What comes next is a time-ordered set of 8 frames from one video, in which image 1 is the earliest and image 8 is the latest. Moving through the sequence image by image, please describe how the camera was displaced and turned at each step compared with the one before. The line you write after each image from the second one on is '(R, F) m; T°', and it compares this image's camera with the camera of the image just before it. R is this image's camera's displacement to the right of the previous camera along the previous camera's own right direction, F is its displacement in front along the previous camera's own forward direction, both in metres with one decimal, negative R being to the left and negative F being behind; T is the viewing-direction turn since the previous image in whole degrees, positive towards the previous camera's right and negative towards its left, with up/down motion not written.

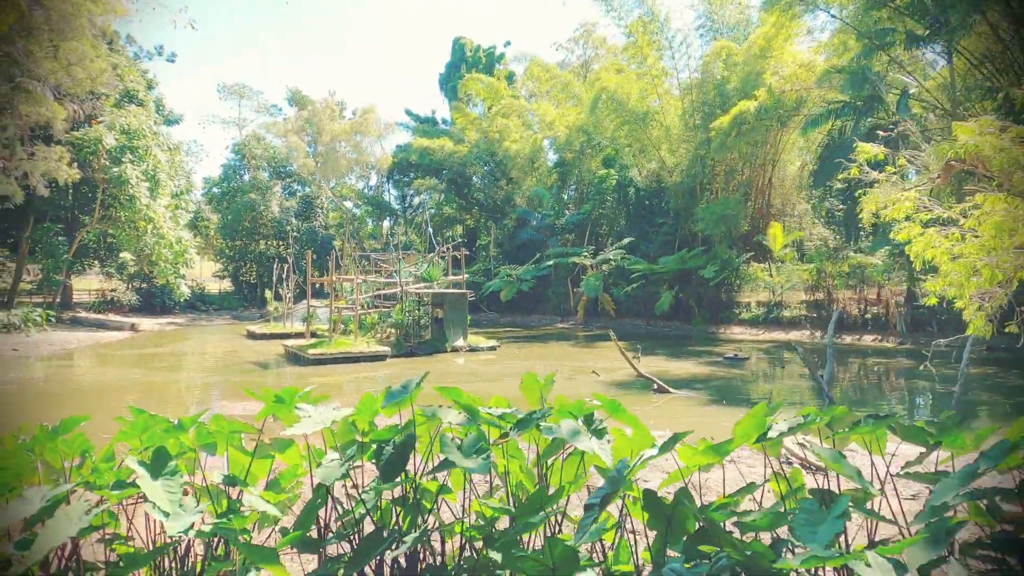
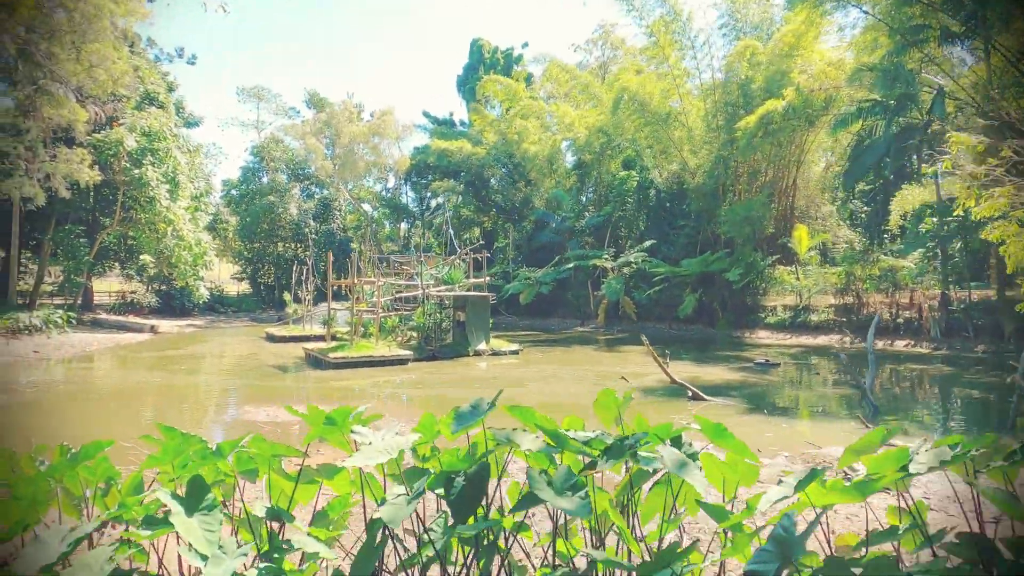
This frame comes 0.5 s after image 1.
(-0.2, +0.2) m; -1°
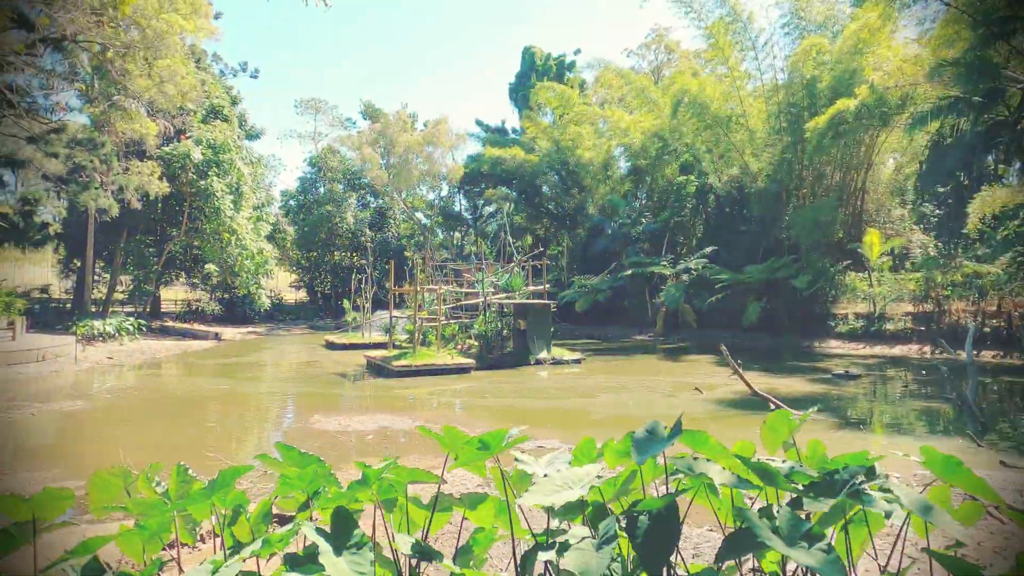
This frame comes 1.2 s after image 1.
(-0.3, +0.2) m; -4°
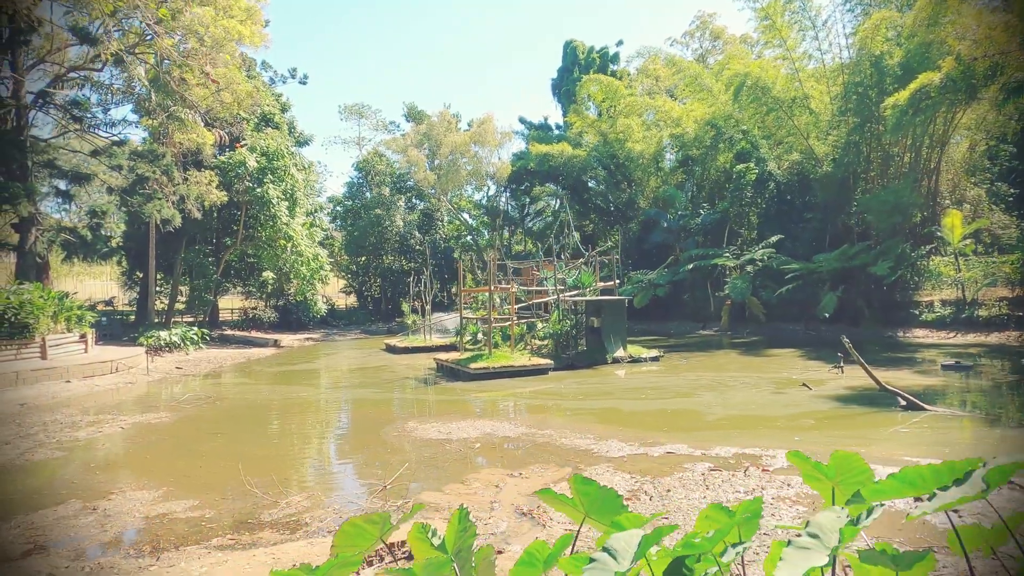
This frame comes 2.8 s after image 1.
(-0.7, +0.4) m; -3°
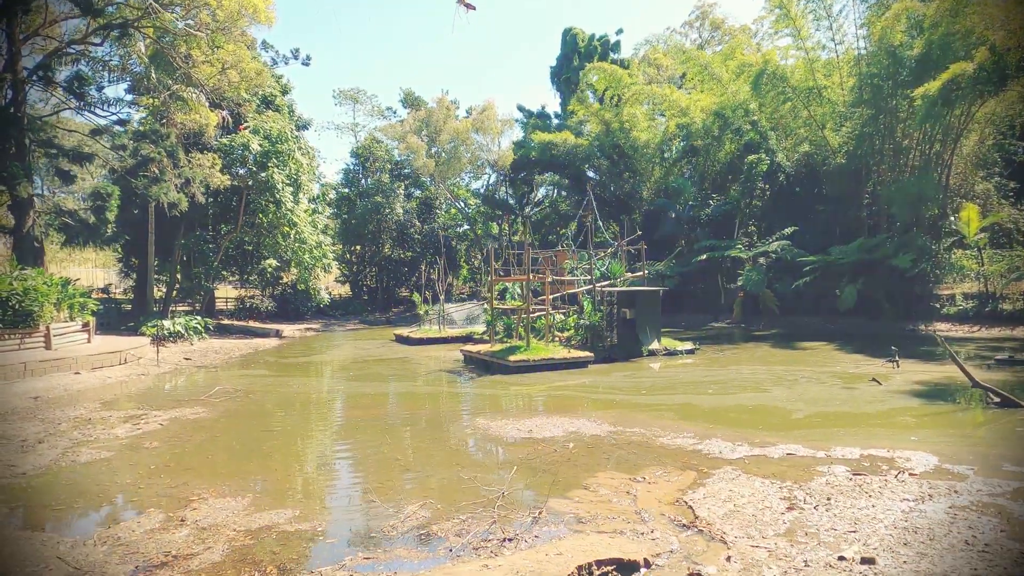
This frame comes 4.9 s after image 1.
(-0.9, +0.4) m; +2°
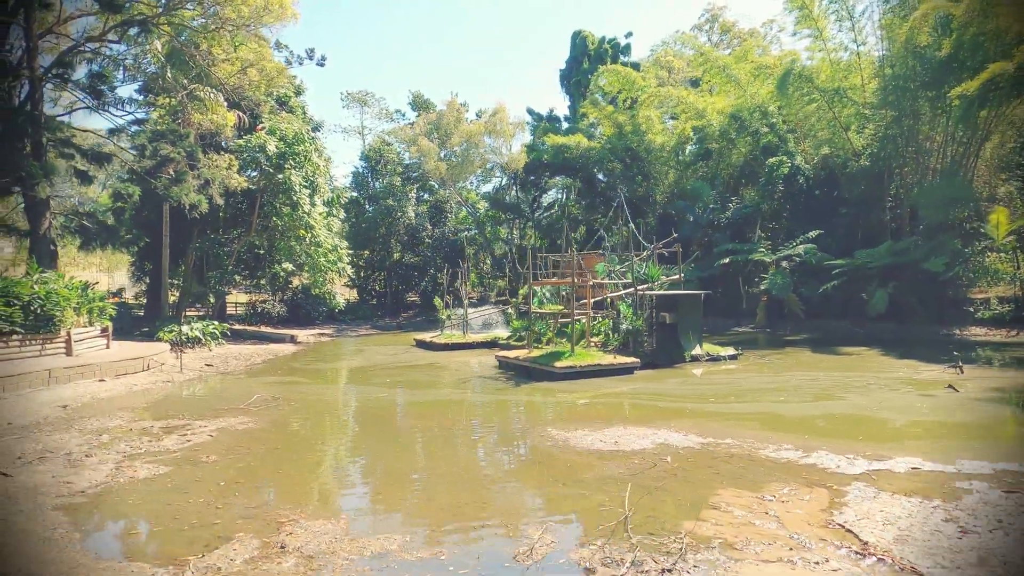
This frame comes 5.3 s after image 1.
(-0.7, +0.4) m; 0°
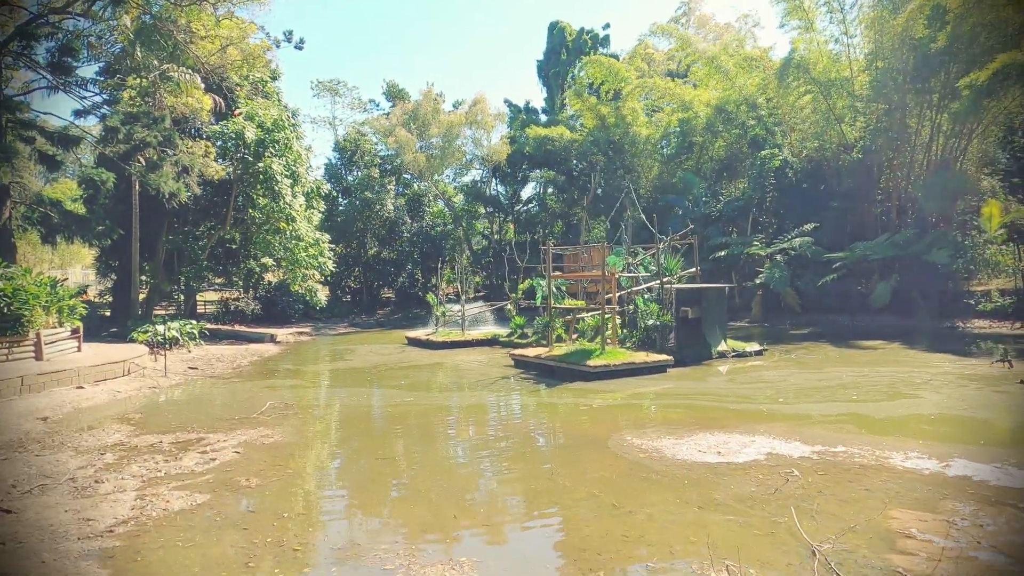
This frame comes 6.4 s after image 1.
(-0.9, +0.7) m; +4°
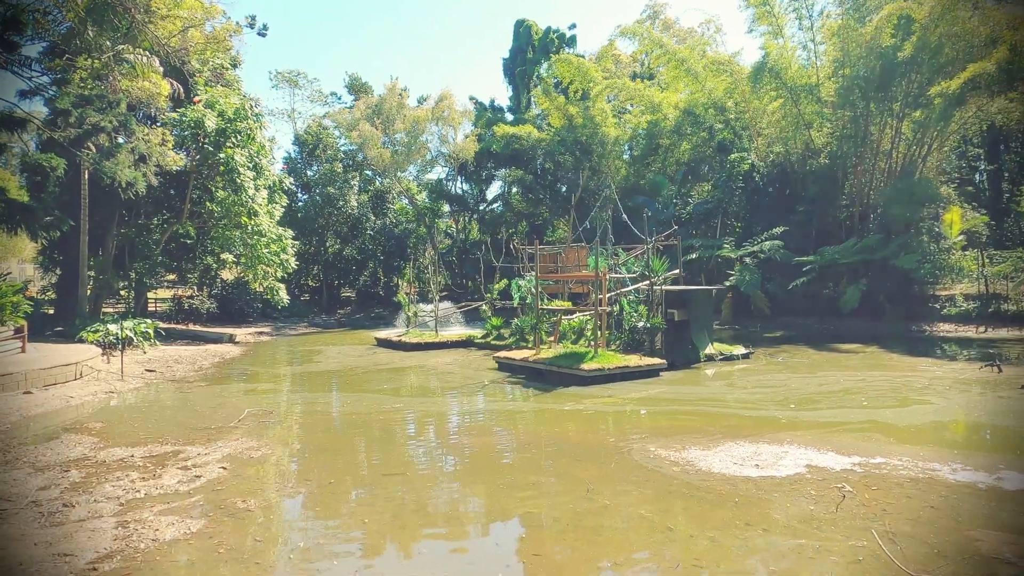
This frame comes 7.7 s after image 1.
(-0.5, +0.4) m; +4°
